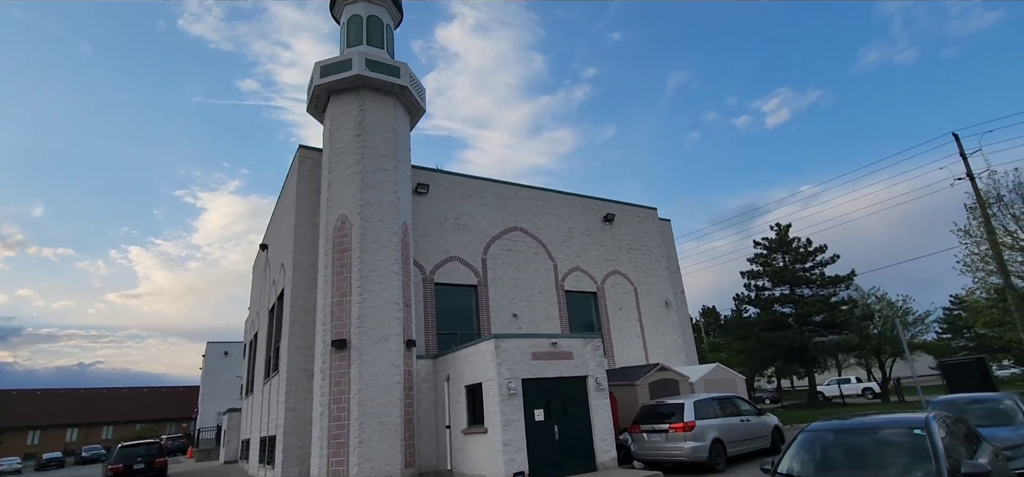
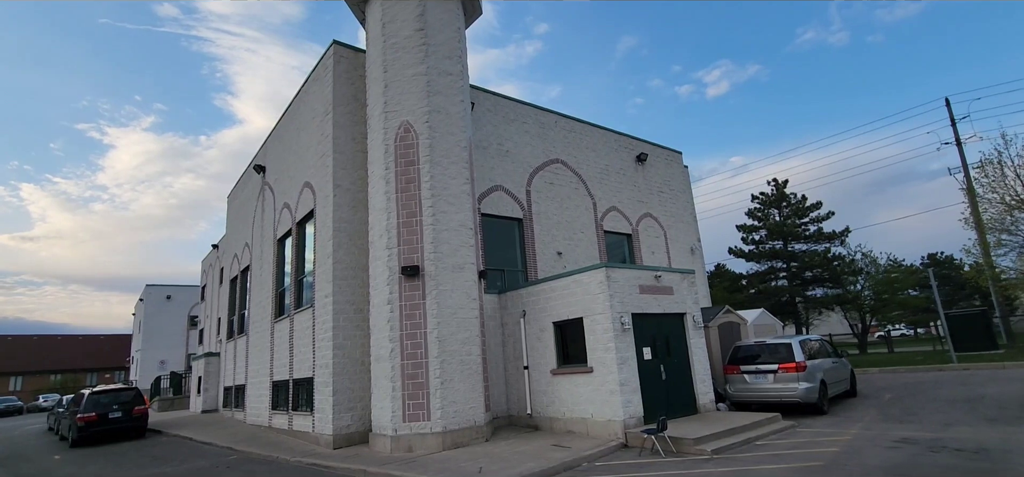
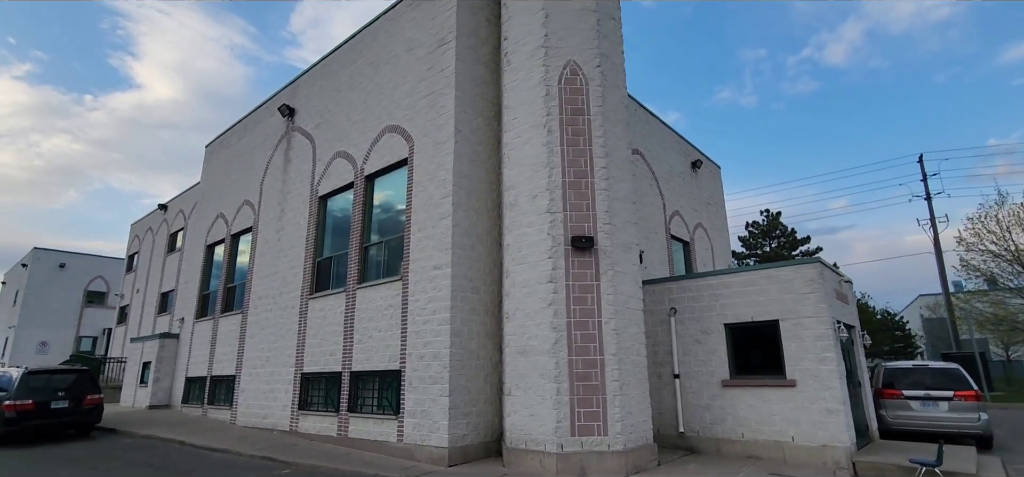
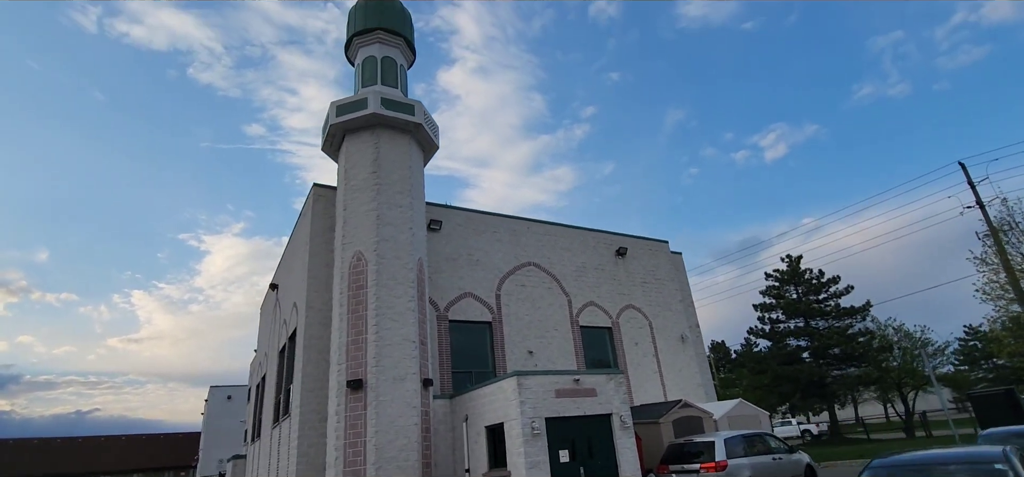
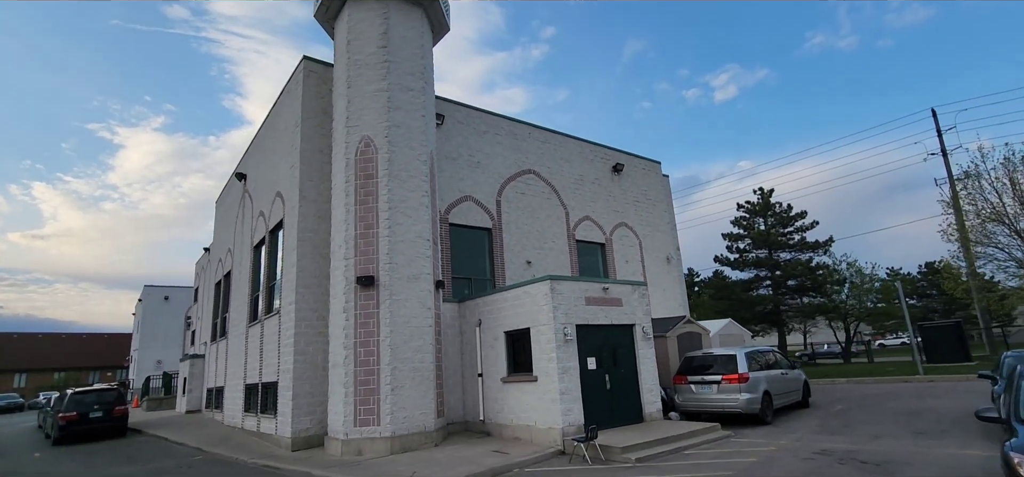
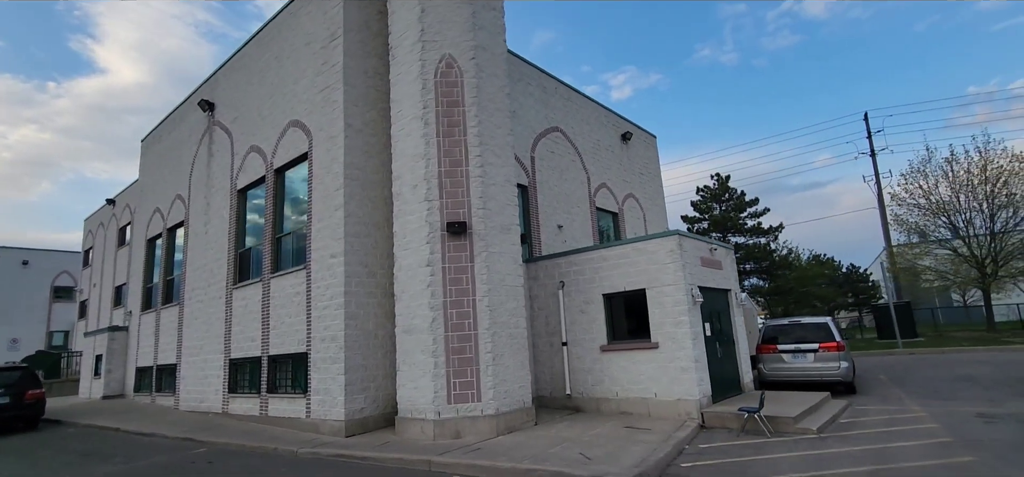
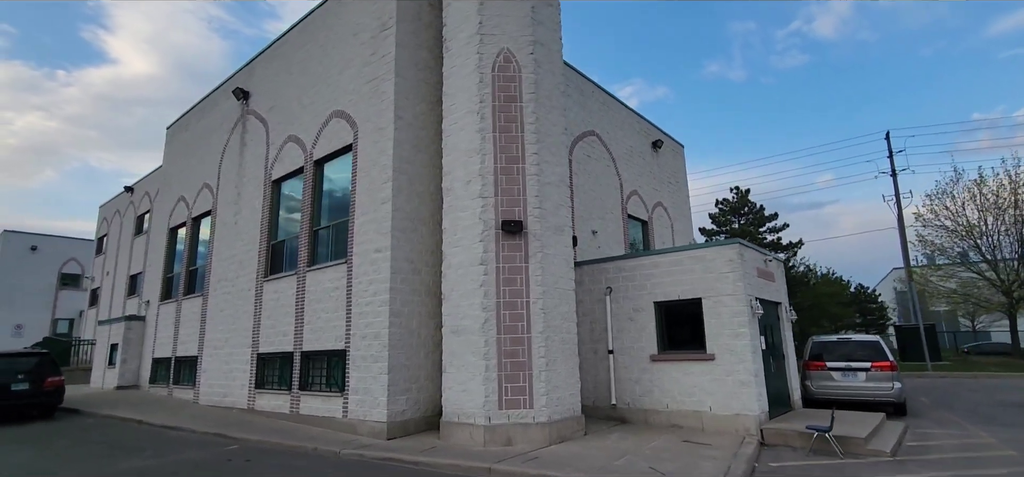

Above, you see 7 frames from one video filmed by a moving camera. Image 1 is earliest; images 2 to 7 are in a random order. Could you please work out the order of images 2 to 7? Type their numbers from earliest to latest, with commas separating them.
4, 5, 2, 6, 7, 3
